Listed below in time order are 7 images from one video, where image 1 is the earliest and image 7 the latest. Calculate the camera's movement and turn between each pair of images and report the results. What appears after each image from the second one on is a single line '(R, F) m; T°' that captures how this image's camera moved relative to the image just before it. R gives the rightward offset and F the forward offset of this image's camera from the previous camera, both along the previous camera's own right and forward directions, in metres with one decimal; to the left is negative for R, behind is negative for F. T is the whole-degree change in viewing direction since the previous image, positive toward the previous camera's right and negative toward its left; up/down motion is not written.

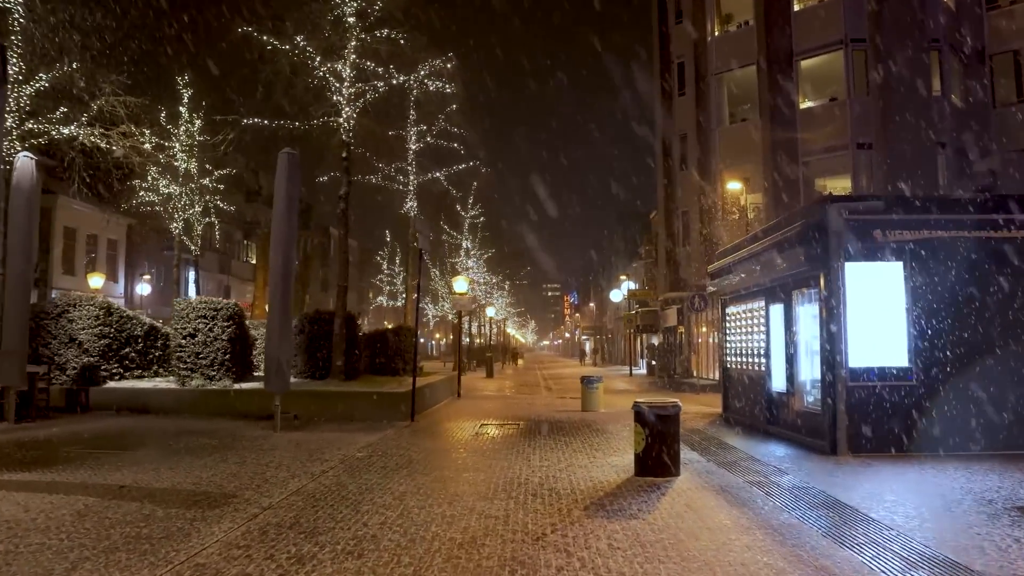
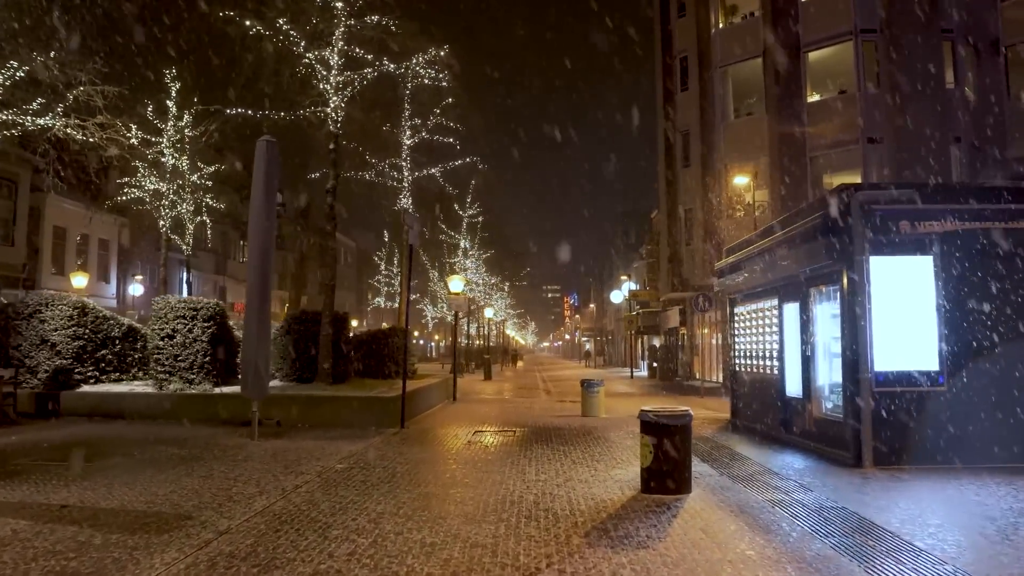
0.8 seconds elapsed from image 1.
(+0.1, +0.9) m; 0°
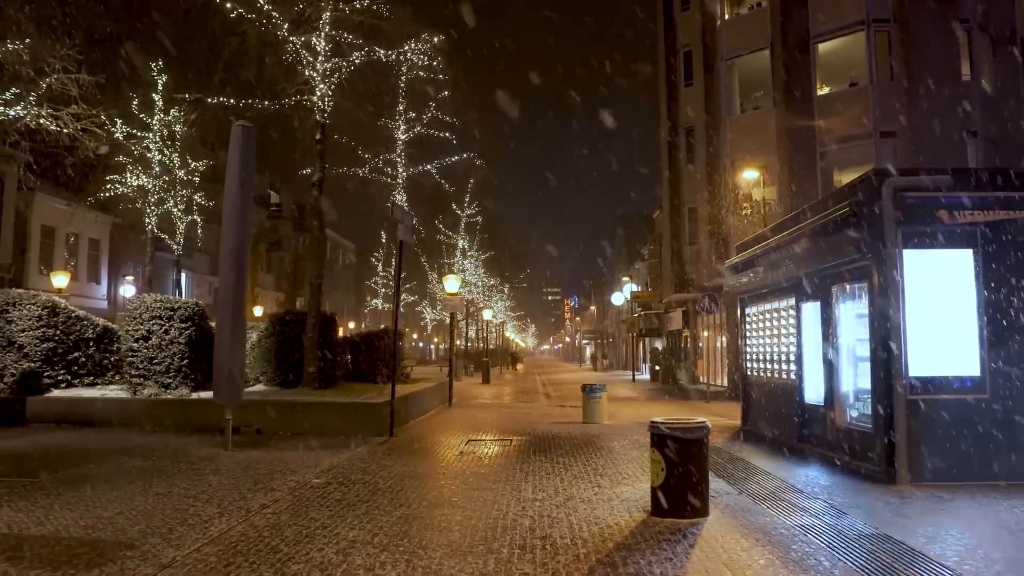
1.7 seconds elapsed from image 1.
(+0.1, +0.9) m; 0°
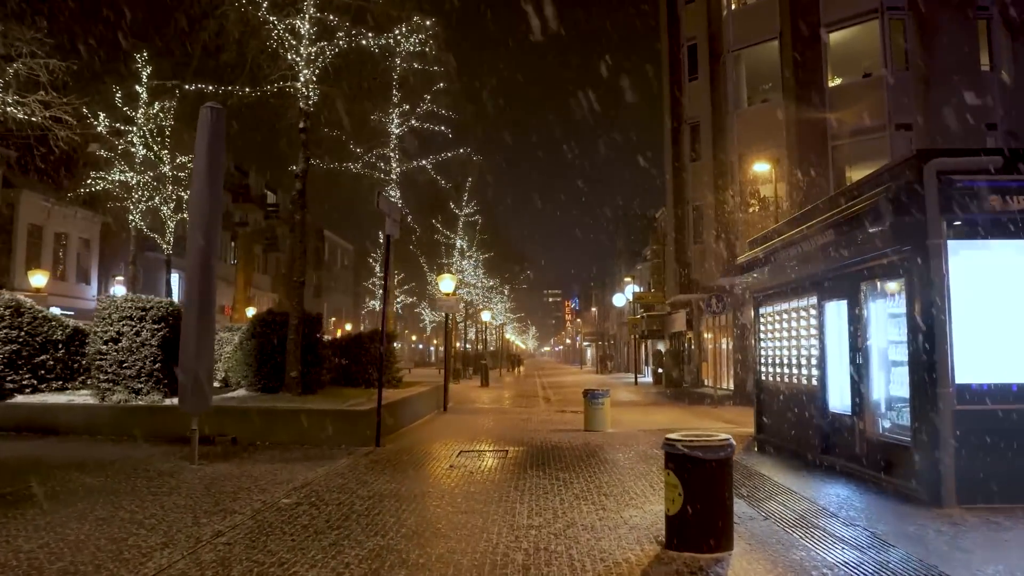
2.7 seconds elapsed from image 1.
(+0.1, +1.0) m; 0°
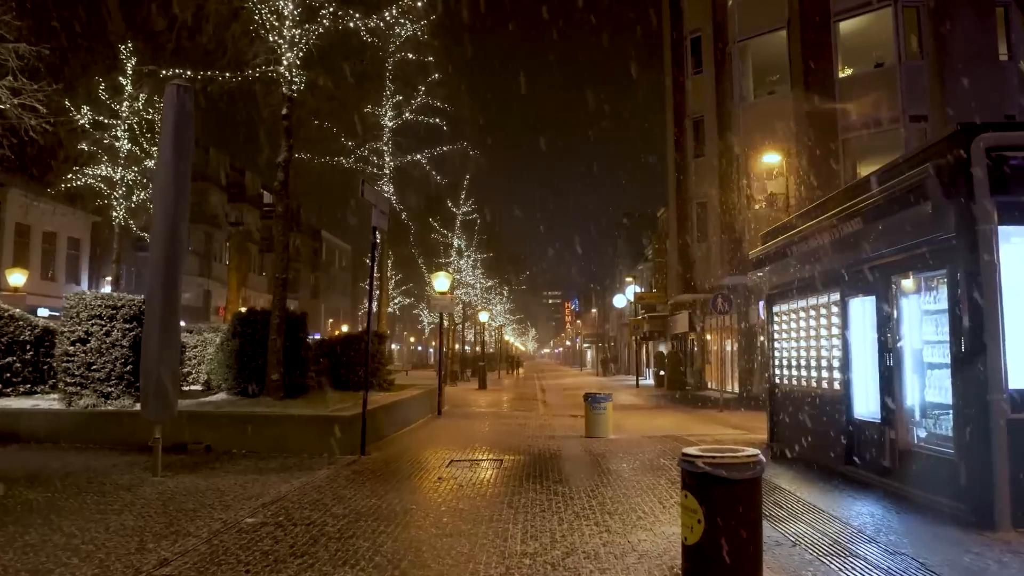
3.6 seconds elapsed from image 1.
(+0.1, +0.9) m; 0°
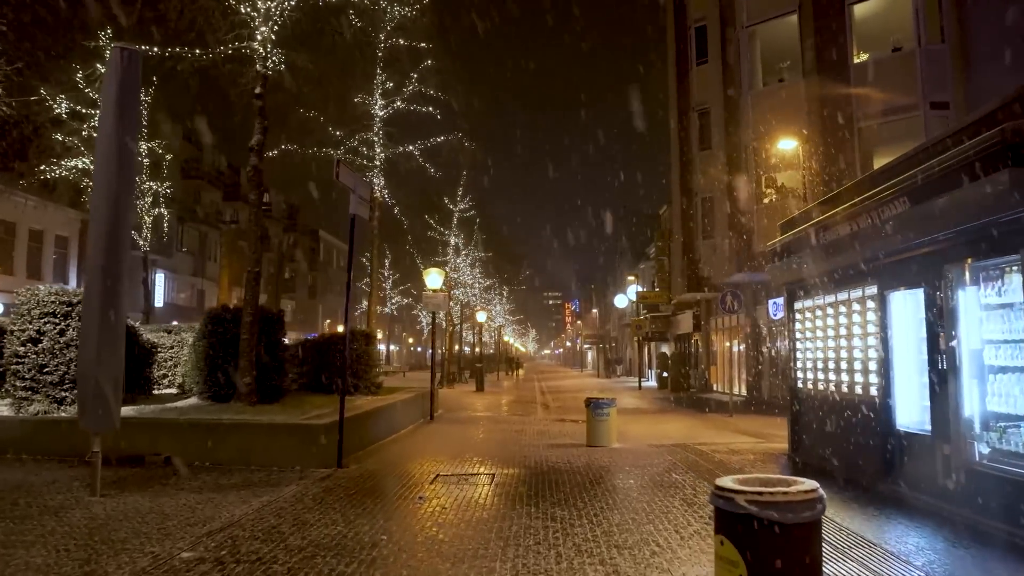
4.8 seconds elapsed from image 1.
(+0.1, +1.2) m; 0°
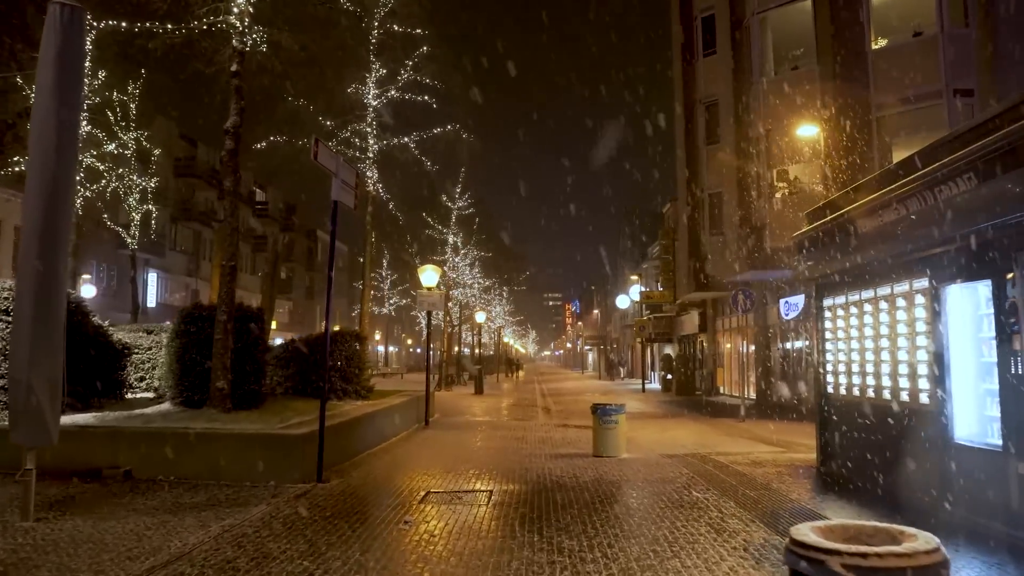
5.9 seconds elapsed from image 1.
(0.0, +1.1) m; 0°
